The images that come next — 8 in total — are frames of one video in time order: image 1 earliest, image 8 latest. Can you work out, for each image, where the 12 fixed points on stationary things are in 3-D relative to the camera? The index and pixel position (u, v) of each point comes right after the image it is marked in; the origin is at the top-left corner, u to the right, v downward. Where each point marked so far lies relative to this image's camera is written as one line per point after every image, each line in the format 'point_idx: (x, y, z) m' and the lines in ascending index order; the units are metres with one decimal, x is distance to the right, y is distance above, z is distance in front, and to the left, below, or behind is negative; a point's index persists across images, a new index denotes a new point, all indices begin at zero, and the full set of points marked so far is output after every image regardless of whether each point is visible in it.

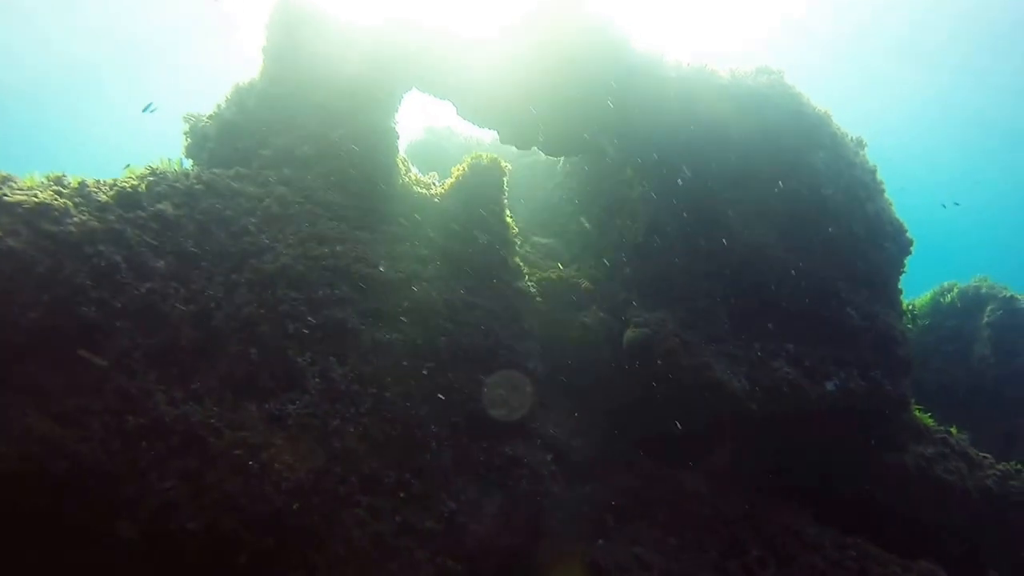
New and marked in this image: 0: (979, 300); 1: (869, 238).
0: (+7.2, -0.1, +11.0) m
1: (+4.3, +0.6, +8.4) m
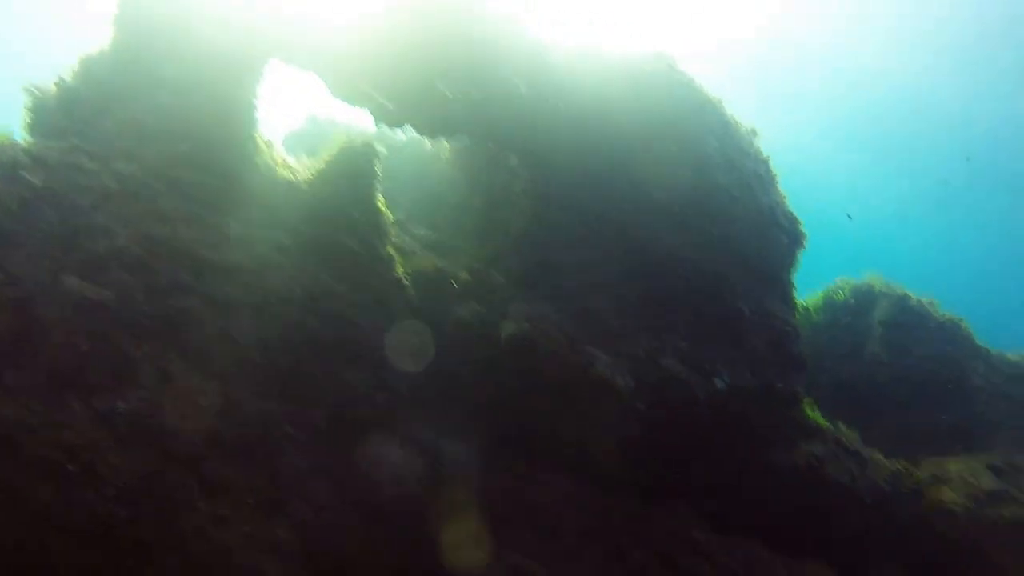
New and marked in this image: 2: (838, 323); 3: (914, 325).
0: (+5.6, -0.1, +10.9) m
1: (+2.9, +0.7, +8.1) m
2: (+5.0, -0.5, +10.9) m
3: (+5.8, -0.5, +10.1) m
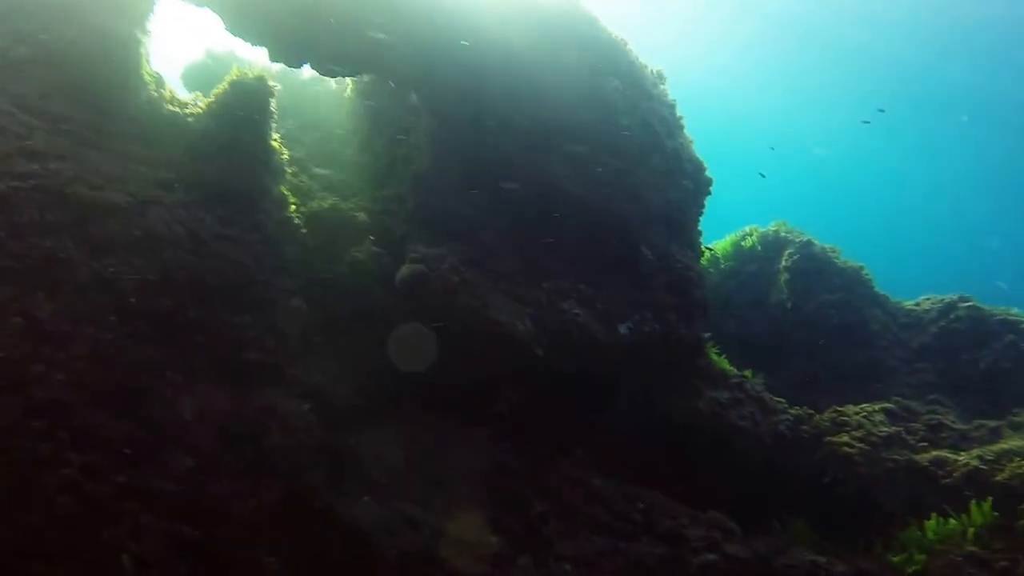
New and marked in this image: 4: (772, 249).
0: (+4.3, +0.7, +11.0) m
1: (+1.8, +1.3, +8.0) m
2: (+3.7, +0.3, +11.0) m
3: (+4.6, +0.2, +10.2) m
4: (+4.2, +0.6, +11.0) m
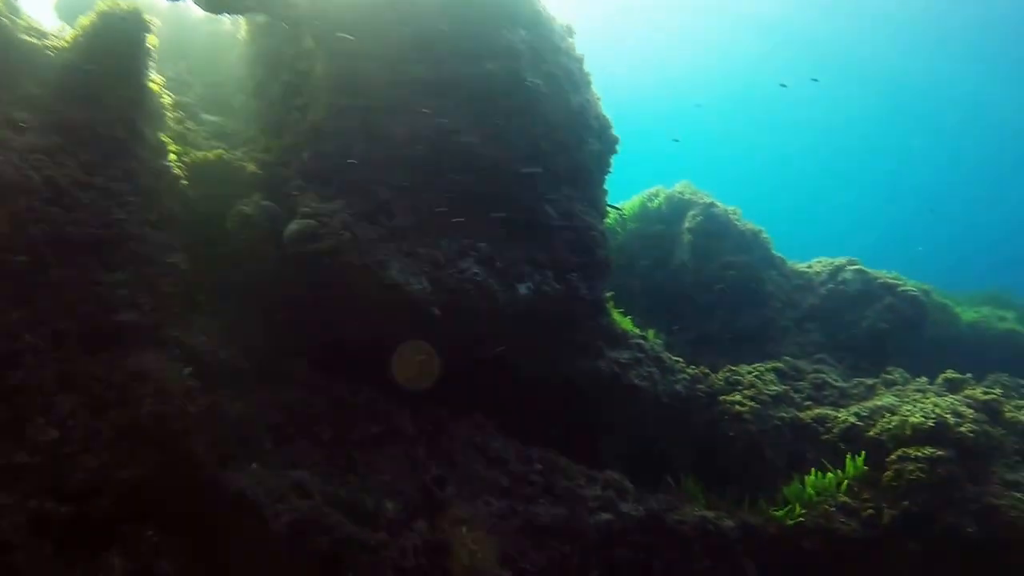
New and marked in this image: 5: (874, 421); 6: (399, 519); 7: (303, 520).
0: (+2.8, +1.3, +11.2) m
1: (+0.7, +1.7, +7.8) m
2: (+2.2, +0.9, +11.1) m
3: (+3.2, +0.8, +10.4) m
4: (+2.7, +1.2, +11.2) m
5: (+4.0, -1.5, +7.6) m
6: (-0.9, -1.9, +5.5) m
7: (-1.6, -1.8, +5.1) m
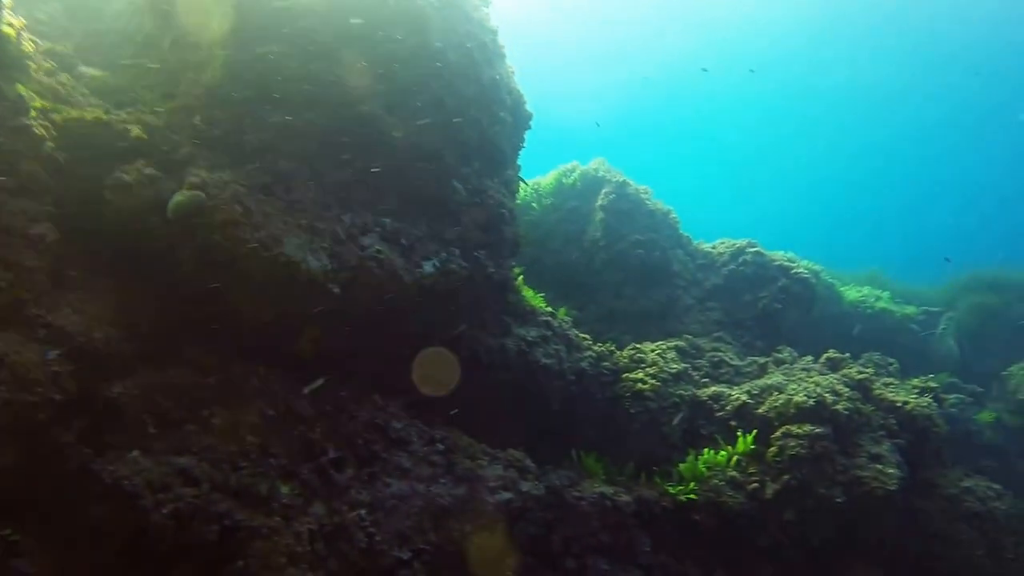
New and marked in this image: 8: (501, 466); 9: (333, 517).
0: (+1.4, +1.7, +11.2) m
1: (-0.3, +2.0, +7.7) m
2: (+0.8, +1.3, +11.1) m
3: (+1.8, +1.1, +10.6) m
4: (+1.3, +1.6, +11.2) m
5: (+3.0, -1.3, +8.0) m
6: (-1.7, -1.7, +5.3) m
7: (-2.3, -1.6, +4.8) m
8: (-0.1, -1.8, +6.8) m
9: (-1.4, -1.8, +5.3) m
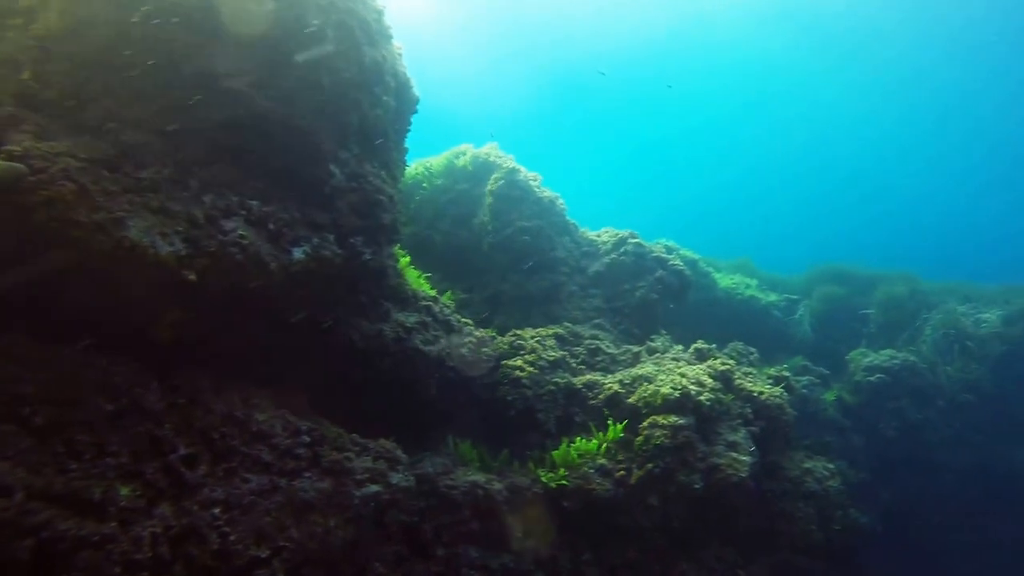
0: (-0.4, +2.0, +11.1) m
1: (-1.6, +2.2, +7.3) m
2: (-1.0, +1.6, +10.9) m
3: (+0.1, +1.4, +10.5) m
4: (-0.5, +1.9, +11.1) m
5: (+1.5, -1.2, +8.3) m
6: (-2.8, -1.6, +5.0) m
7: (-3.3, -1.5, +4.4) m
8: (-1.4, -1.7, +6.7) m
9: (-2.5, -1.7, +5.0) m
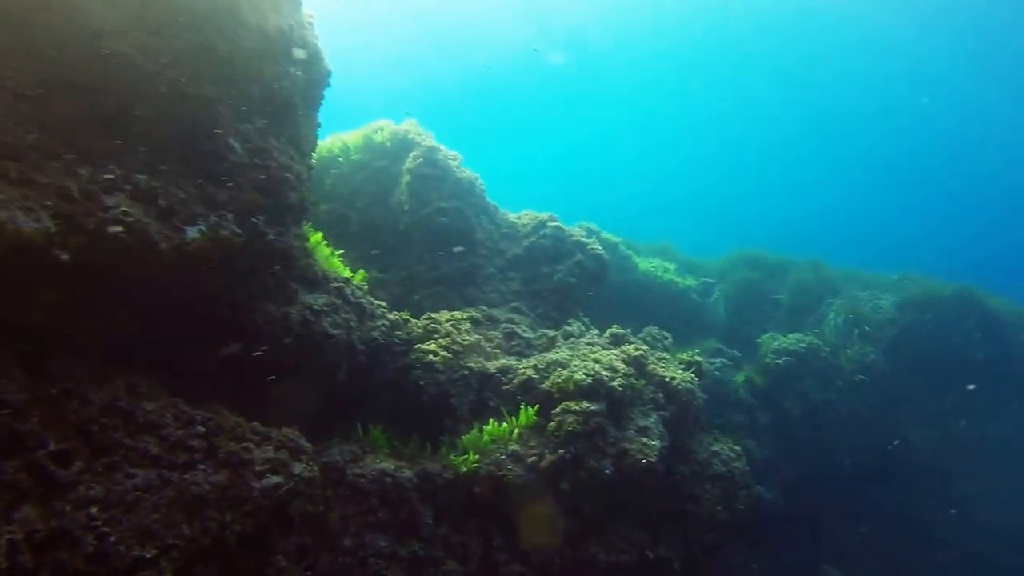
0: (-1.6, +2.3, +10.8) m
1: (-2.4, +2.4, +6.9) m
2: (-2.2, +1.9, +10.5) m
3: (-1.1, +1.7, +10.3) m
4: (-1.8, +2.2, +10.8) m
5: (+0.5, -1.0, +8.2) m
6: (-3.4, -1.5, +4.6) m
7: (-3.9, -1.4, +4.0) m
8: (-2.2, -1.5, +6.4) m
9: (-3.2, -1.6, +4.7) m
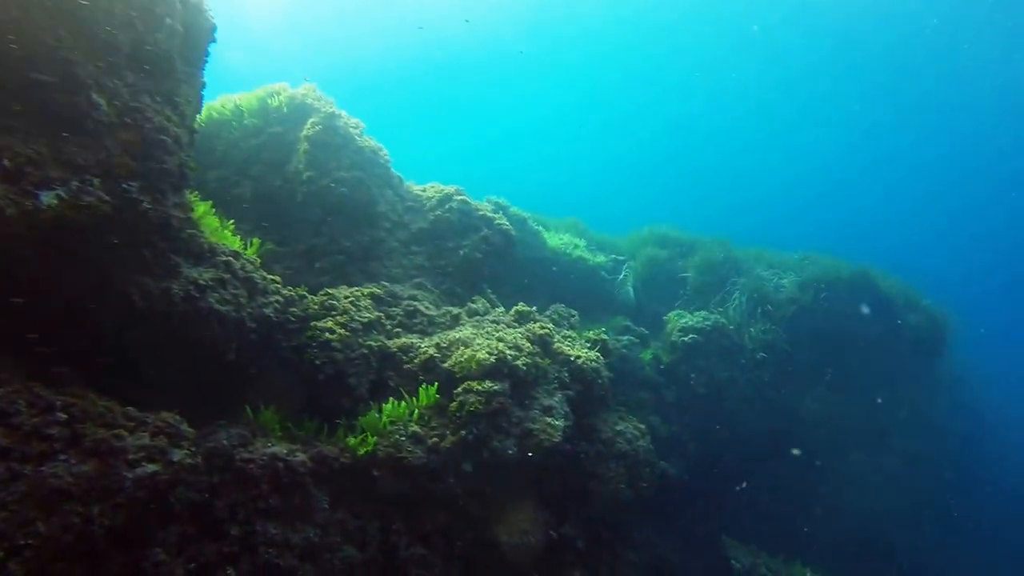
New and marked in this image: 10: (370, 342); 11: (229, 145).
0: (-3.0, +2.7, +10.2) m
1: (-3.4, +2.6, +6.2) m
2: (-3.6, +2.3, +9.9) m
3: (-2.4, +2.0, +9.7) m
4: (-3.1, +2.6, +10.2) m
5: (-0.7, -0.7, +8.0) m
6: (-4.1, -1.3, +3.9) m
7: (-4.6, -1.3, +3.3) m
8: (-3.2, -1.3, +5.9) m
9: (-3.9, -1.4, +4.1) m
10: (-1.6, -0.6, +8.0) m
11: (-4.0, +2.1, +9.6) m
